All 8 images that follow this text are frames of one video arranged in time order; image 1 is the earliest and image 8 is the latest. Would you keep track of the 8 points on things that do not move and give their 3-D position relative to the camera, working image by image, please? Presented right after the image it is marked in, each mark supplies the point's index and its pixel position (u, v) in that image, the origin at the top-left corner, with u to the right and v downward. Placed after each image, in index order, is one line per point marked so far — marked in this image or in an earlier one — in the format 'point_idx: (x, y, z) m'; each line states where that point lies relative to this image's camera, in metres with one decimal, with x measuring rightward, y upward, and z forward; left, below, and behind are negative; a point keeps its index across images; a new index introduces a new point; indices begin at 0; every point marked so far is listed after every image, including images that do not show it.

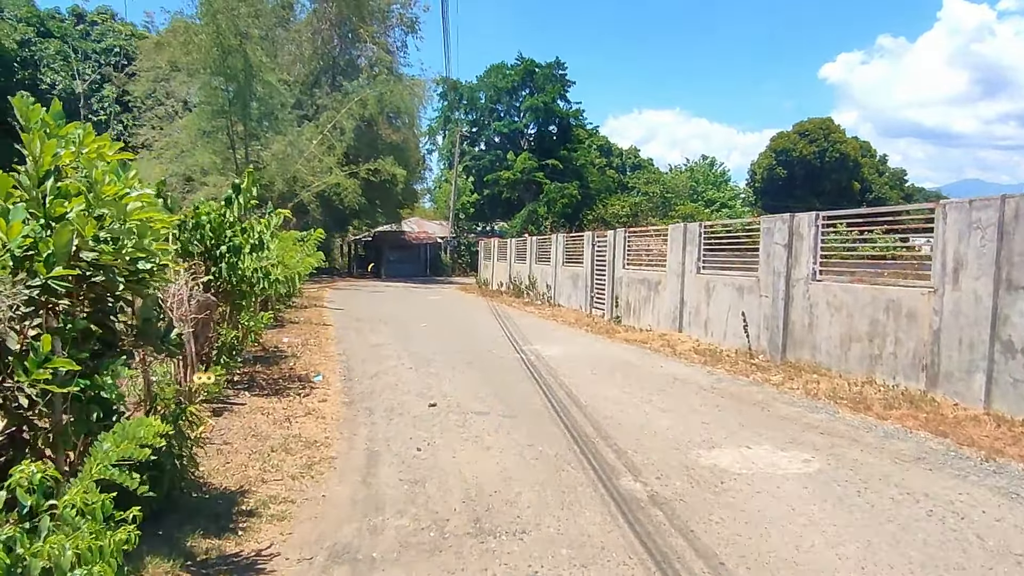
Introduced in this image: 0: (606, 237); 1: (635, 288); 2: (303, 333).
0: (+2.0, +1.1, +17.9) m
1: (+2.4, 0.0, +15.9) m
2: (-3.4, -0.7, +13.3) m
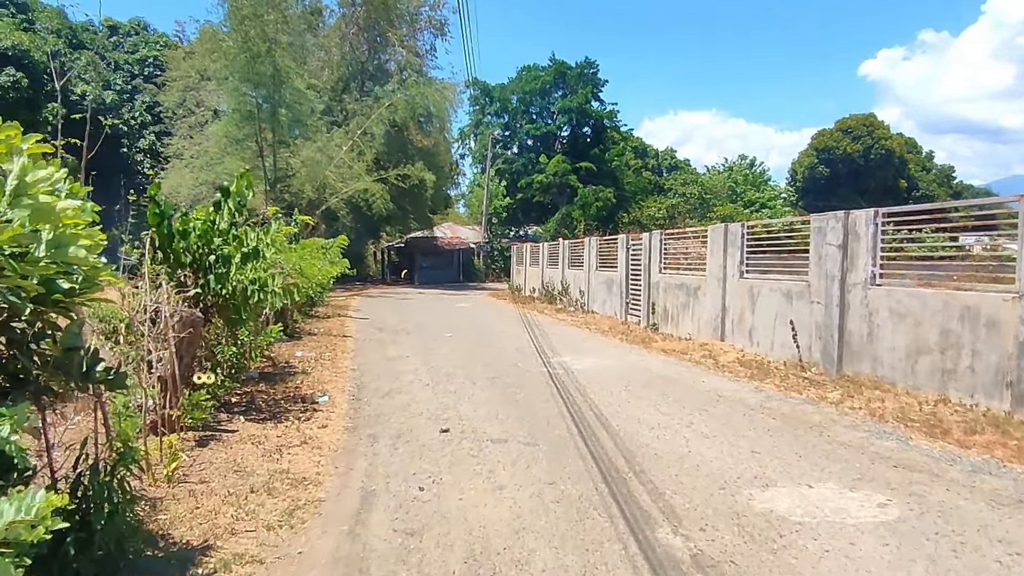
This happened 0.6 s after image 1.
0: (+2.7, +1.0, +16.9) m
1: (+2.9, -0.1, +14.9) m
2: (-3.0, -0.9, +12.6) m
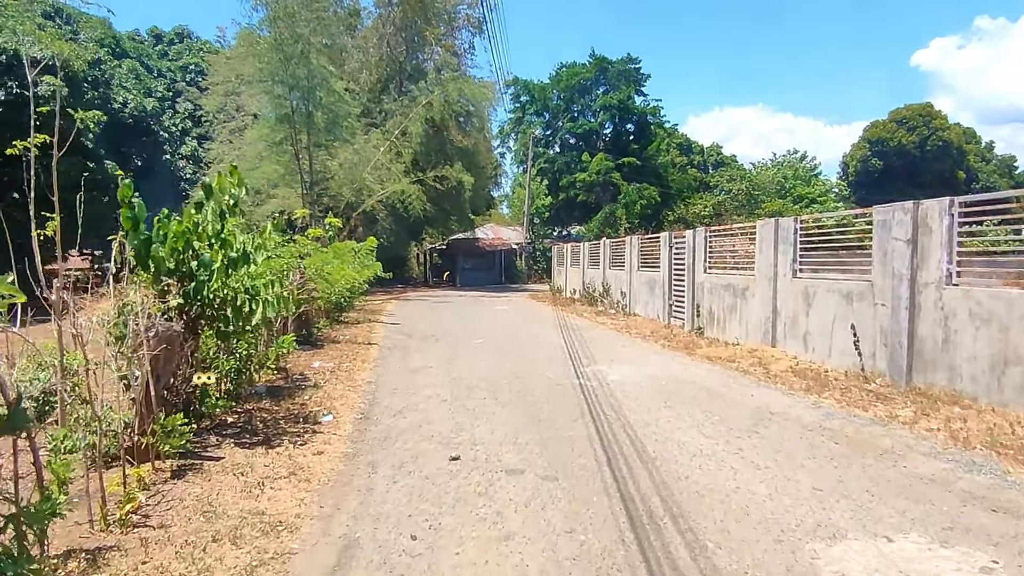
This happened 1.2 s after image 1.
0: (+3.3, +1.0, +15.9) m
1: (+3.5, -0.1, +13.9) m
2: (-2.5, -1.0, +11.9) m
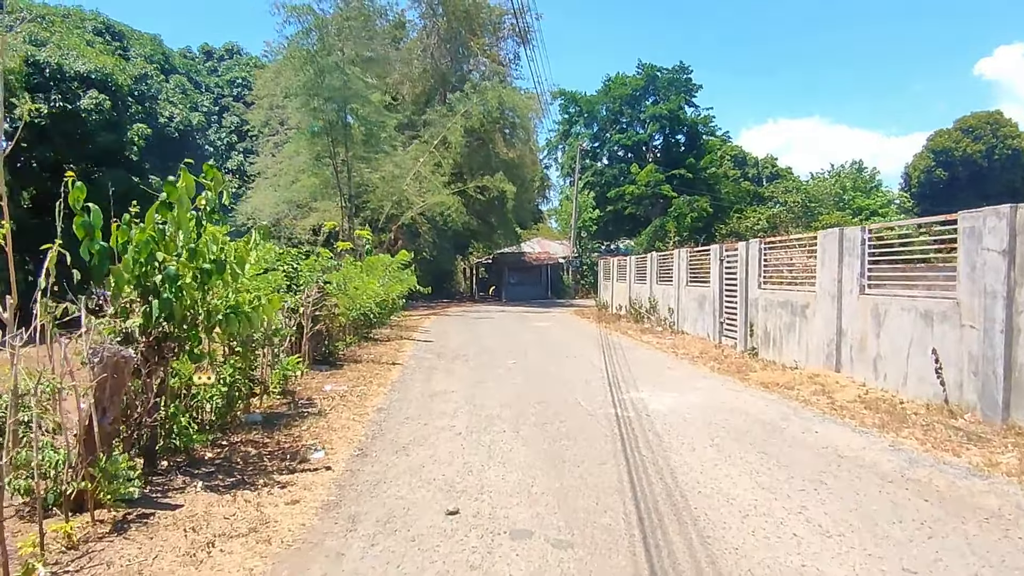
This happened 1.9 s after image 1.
0: (+4.0, +0.7, +14.7) m
1: (+4.0, -0.4, +12.6) m
2: (-2.1, -1.2, +11.0) m
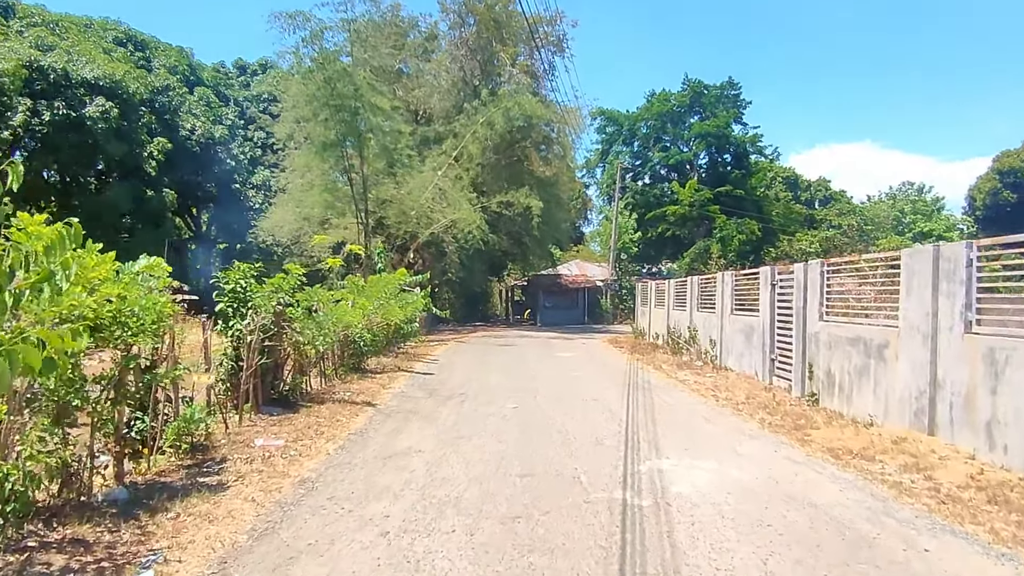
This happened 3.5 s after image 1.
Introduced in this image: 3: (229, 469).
0: (+4.1, +0.2, +12.2) m
1: (+4.0, -0.8, +10.0) m
2: (-2.2, -1.5, +8.8) m
3: (-2.3, -1.5, +6.7) m
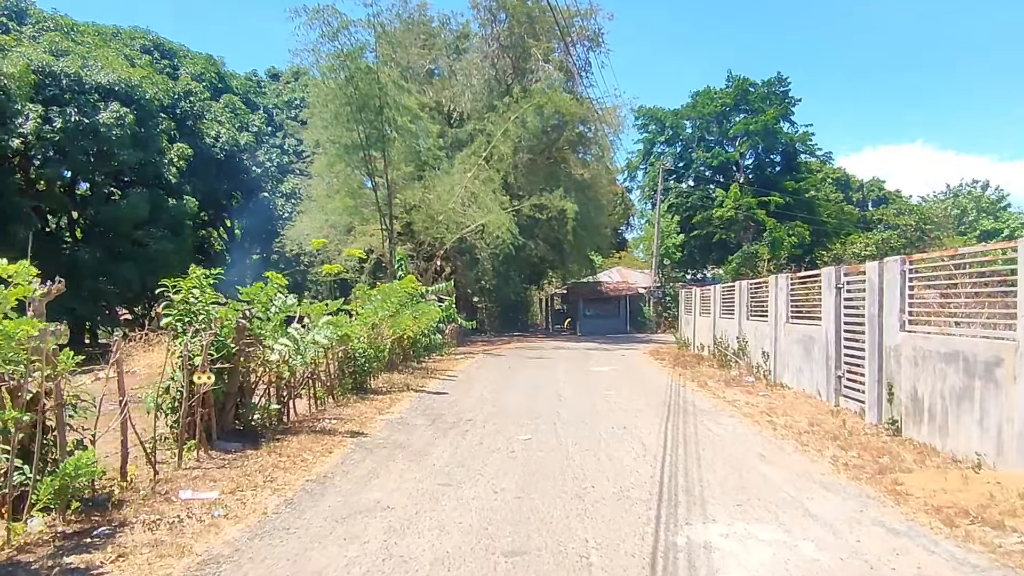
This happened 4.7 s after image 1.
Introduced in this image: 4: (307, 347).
0: (+4.3, +0.2, +10.1) m
1: (+4.1, -0.8, +8.0) m
2: (-2.2, -1.5, +7.1) m
3: (-2.3, -1.5, +5.0) m
4: (-2.5, -0.7, +10.1) m
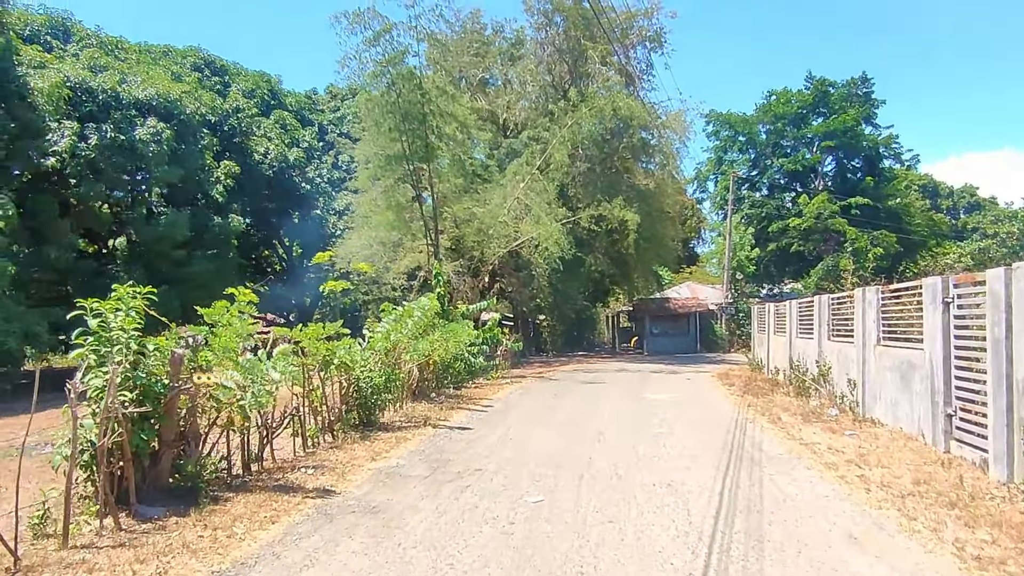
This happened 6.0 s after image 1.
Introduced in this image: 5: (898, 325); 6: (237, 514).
0: (+4.5, 0.0, +7.9) m
1: (+4.1, -0.9, +5.8) m
2: (-2.2, -1.7, +5.4) m
3: (-2.6, -1.6, +3.3) m
4: (-2.3, -0.9, +8.4) m
5: (+4.9, -0.4, +10.4) m
6: (-2.0, -1.7, +6.2) m
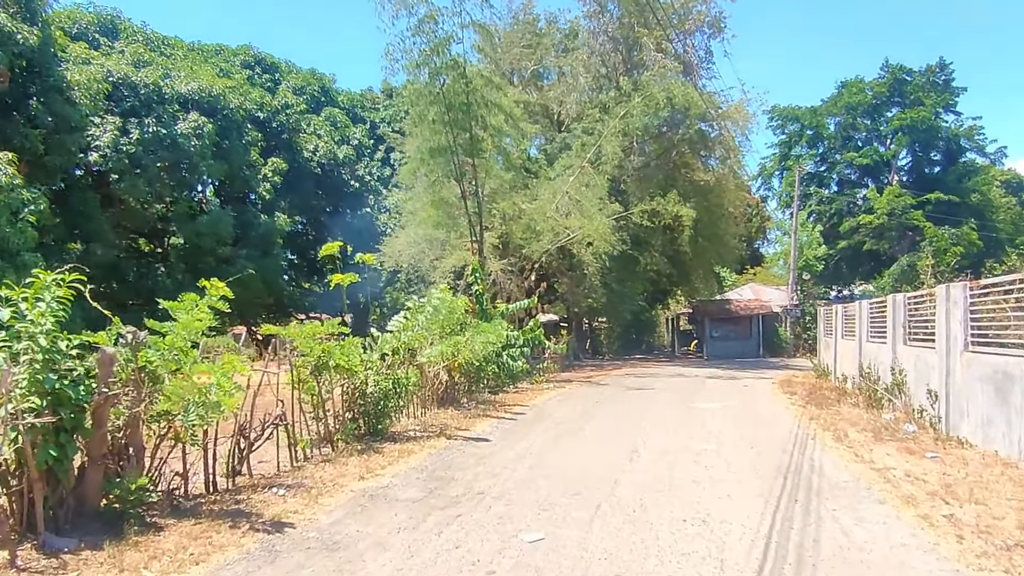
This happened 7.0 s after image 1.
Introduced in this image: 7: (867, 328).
0: (+4.5, +0.1, +6.3) m
1: (+3.9, -0.8, +4.2) m
2: (-2.4, -1.6, +4.3) m
3: (-2.9, -1.5, +2.3) m
4: (-2.2, -0.8, +7.4) m
5: (+5.1, -0.4, +8.7) m
6: (-2.1, -1.6, +5.1) m
7: (+7.0, -0.8, +16.4) m
